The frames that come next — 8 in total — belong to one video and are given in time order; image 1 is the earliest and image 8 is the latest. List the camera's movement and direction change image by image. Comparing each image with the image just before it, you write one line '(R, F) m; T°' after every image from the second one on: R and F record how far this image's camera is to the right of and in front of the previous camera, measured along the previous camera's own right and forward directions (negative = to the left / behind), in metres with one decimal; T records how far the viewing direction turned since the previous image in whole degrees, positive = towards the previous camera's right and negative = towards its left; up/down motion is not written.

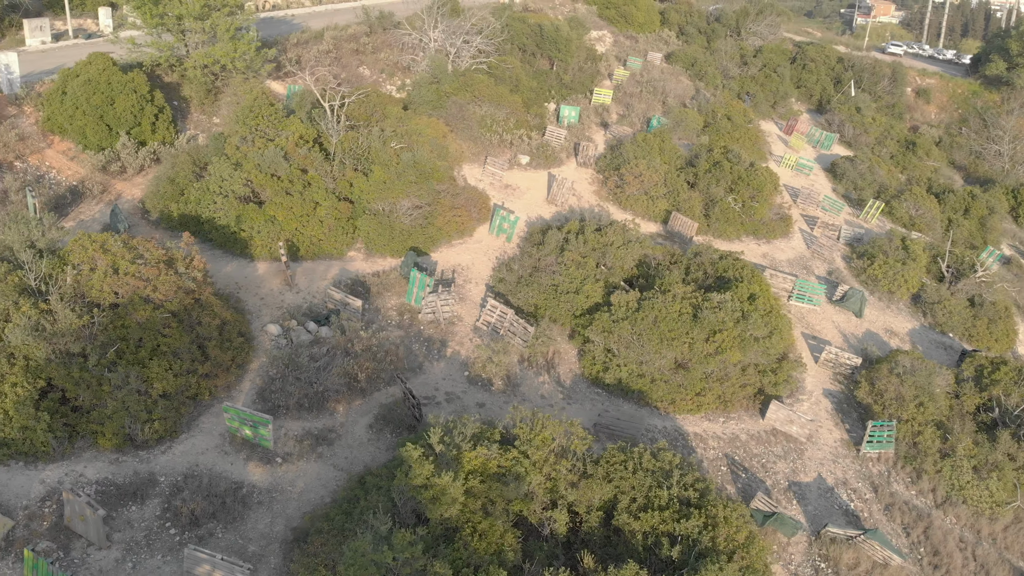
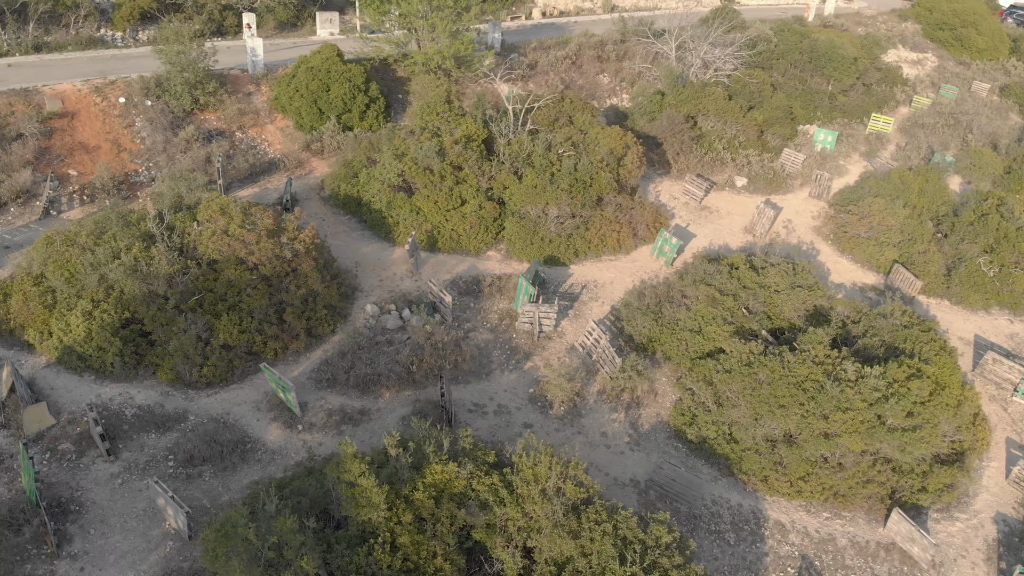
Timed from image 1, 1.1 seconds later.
(+4.5, +1.6) m; -25°
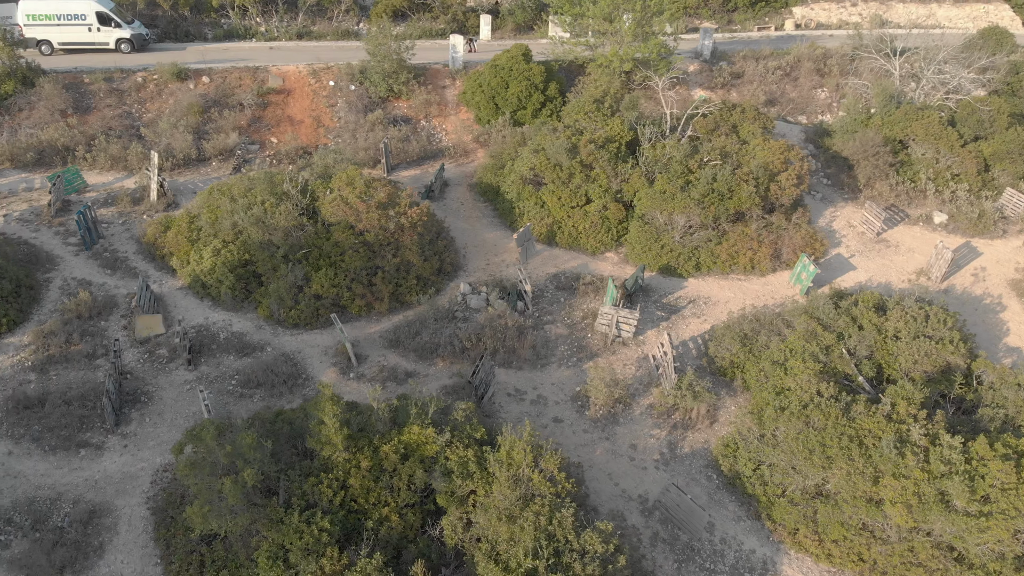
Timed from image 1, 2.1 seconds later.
(+4.3, +0.5) m; -22°
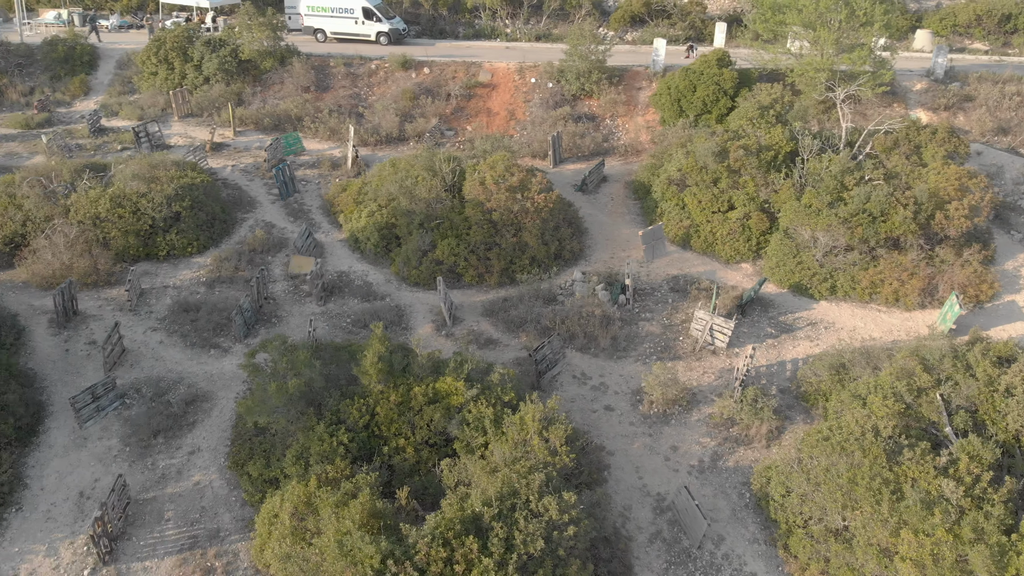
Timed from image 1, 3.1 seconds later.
(+4.0, 0.0) m; -21°
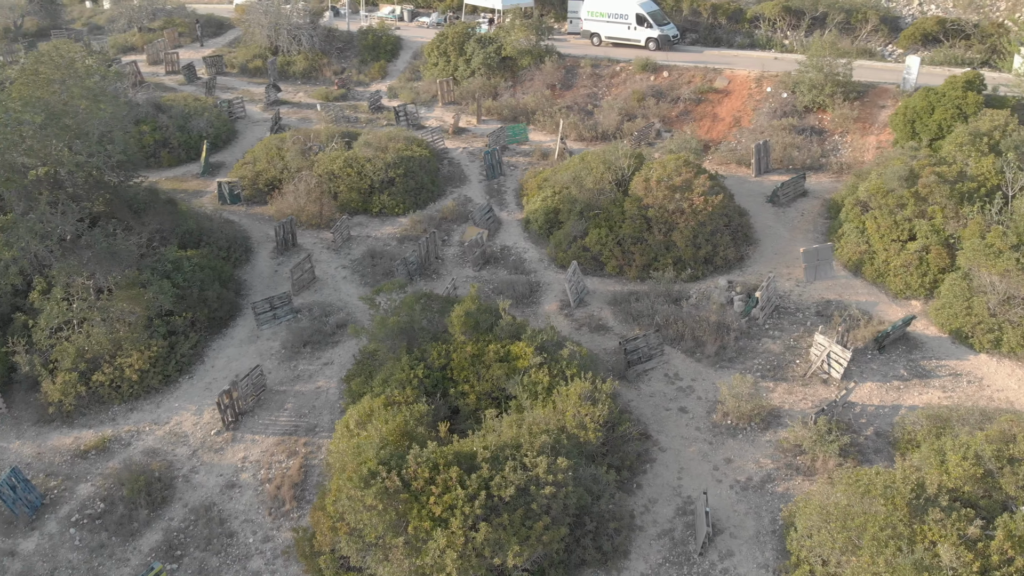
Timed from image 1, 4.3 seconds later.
(+4.5, -0.1) m; -24°
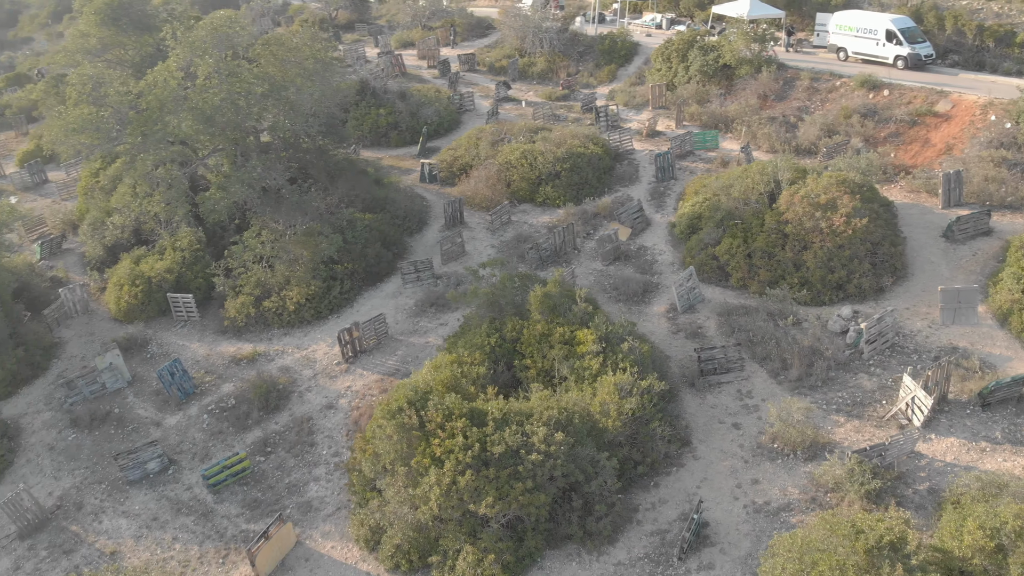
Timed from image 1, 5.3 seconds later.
(+4.2, -0.2) m; -22°
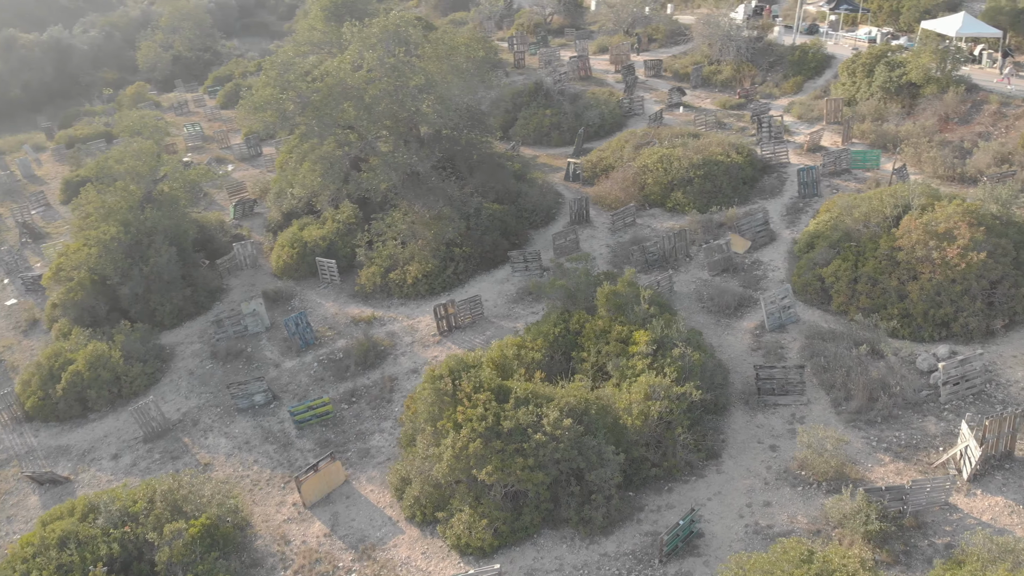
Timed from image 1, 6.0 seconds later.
(+3.3, -0.2) m; -17°
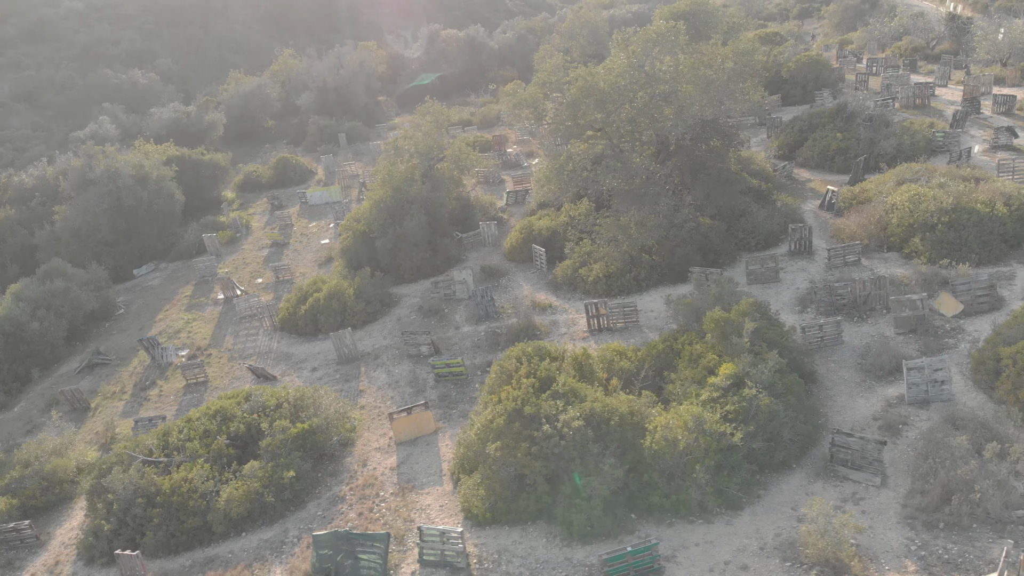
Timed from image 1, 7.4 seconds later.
(+5.9, +0.9) m; -29°
